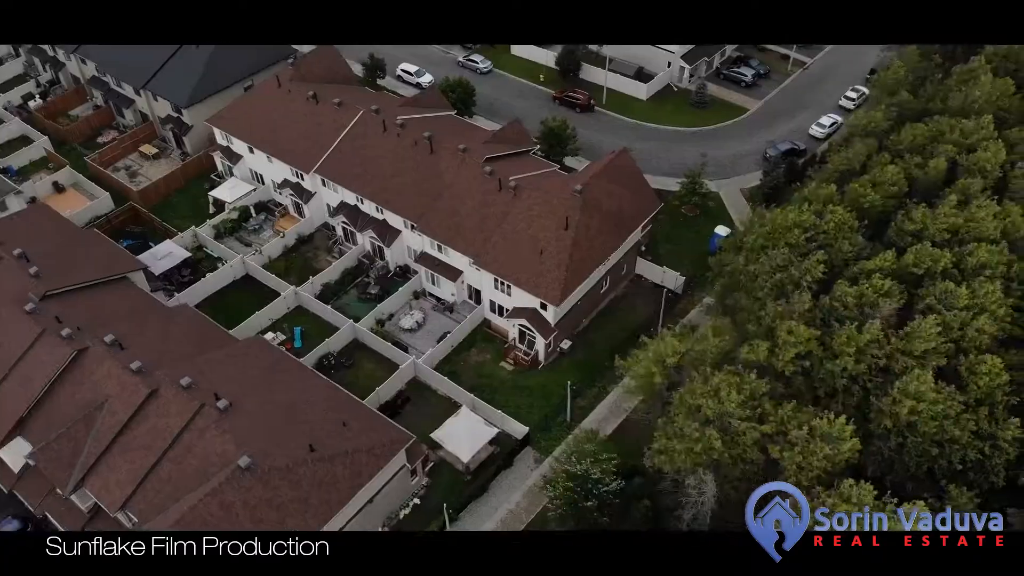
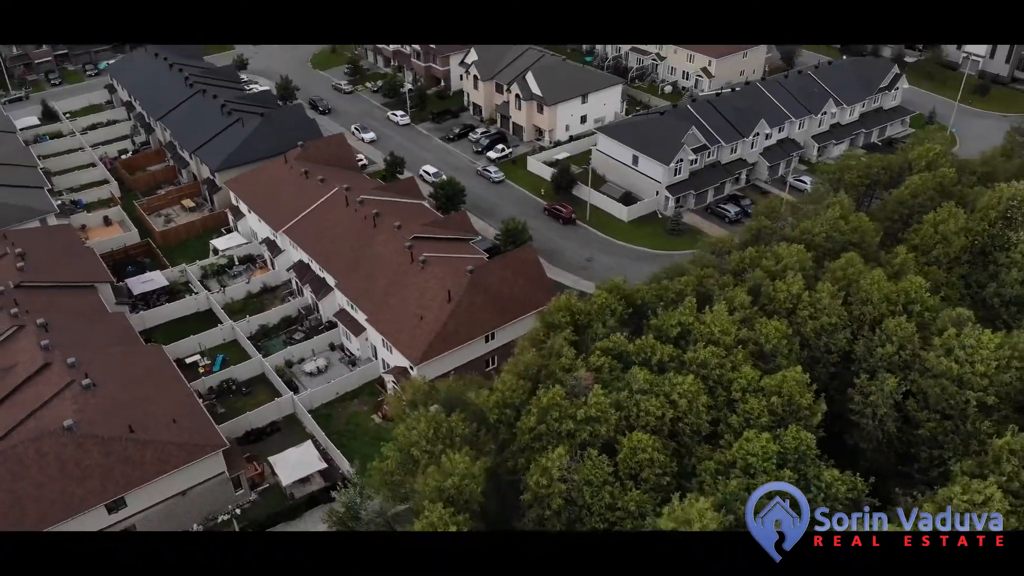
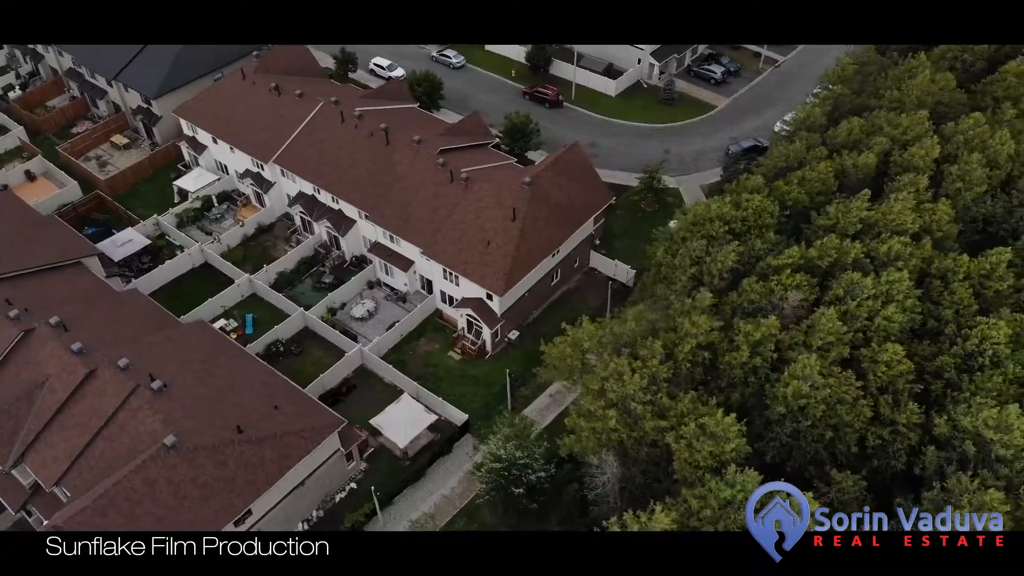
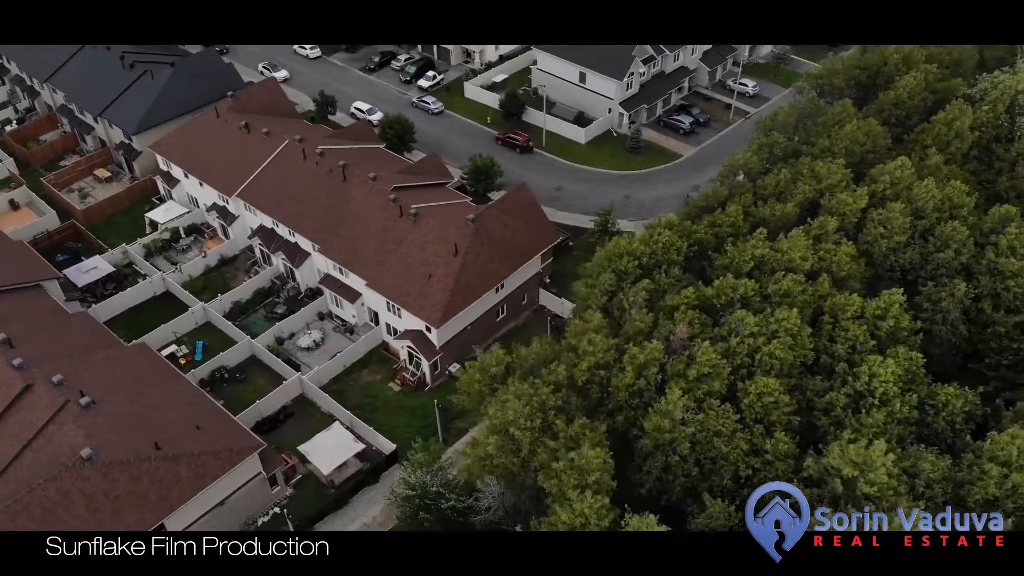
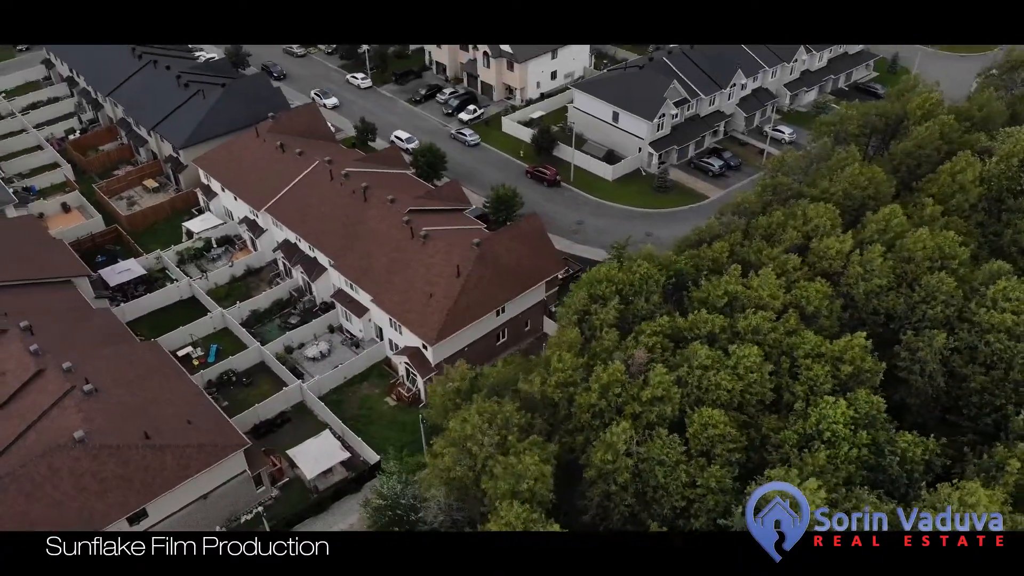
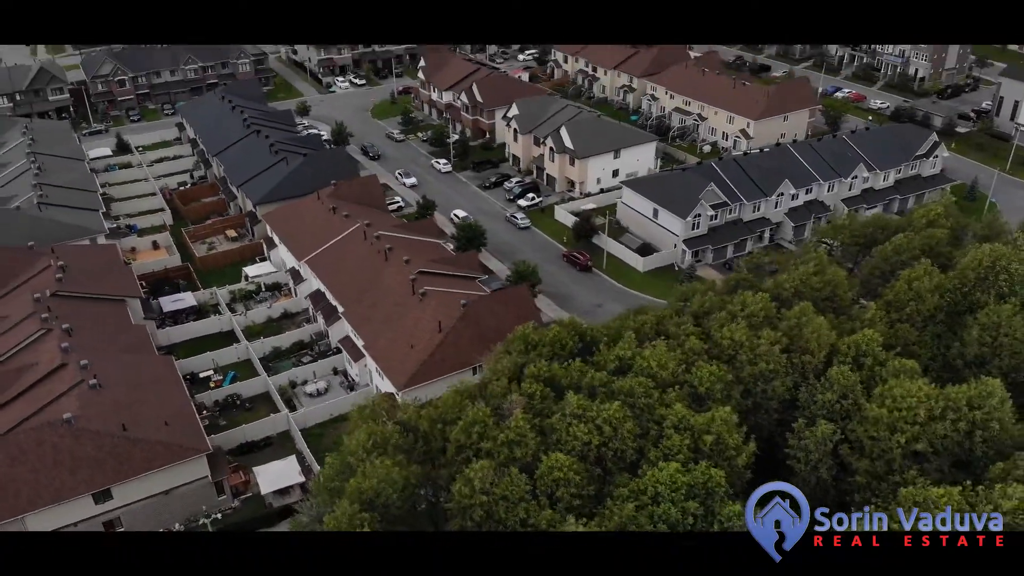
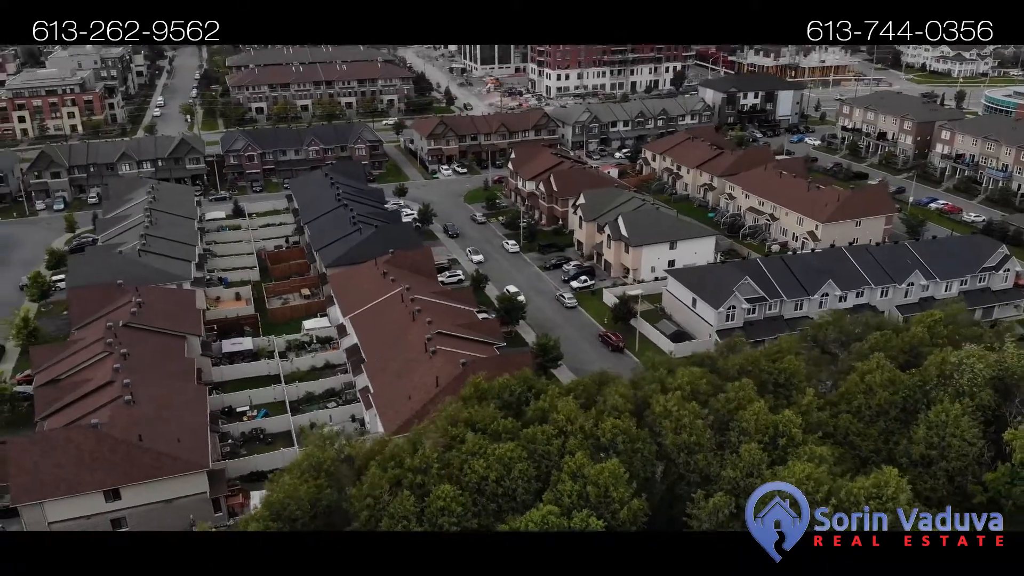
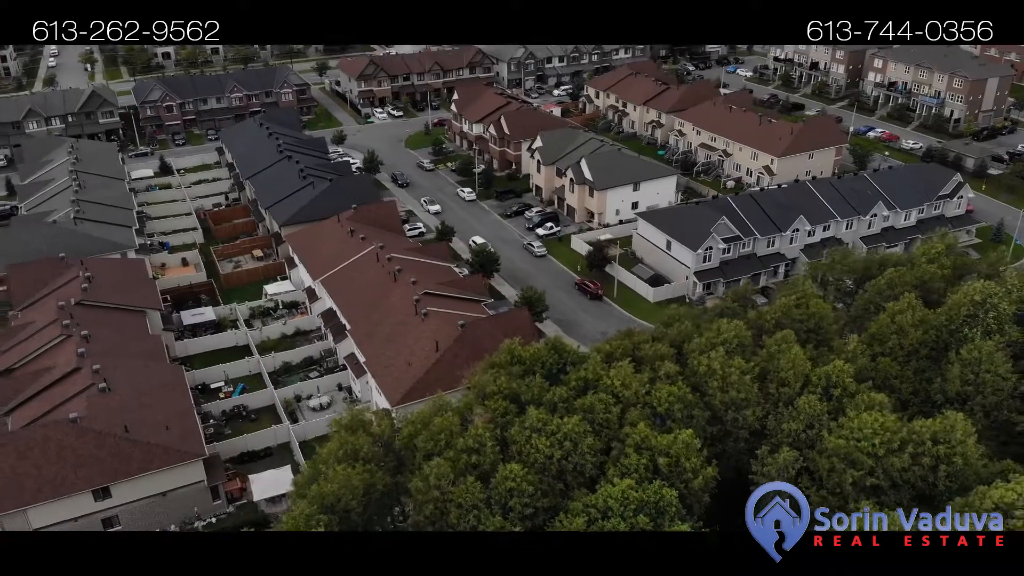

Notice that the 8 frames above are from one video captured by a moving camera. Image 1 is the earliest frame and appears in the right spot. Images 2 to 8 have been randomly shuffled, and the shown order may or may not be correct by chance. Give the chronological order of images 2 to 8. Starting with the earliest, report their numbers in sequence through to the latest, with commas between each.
3, 4, 5, 2, 6, 8, 7
